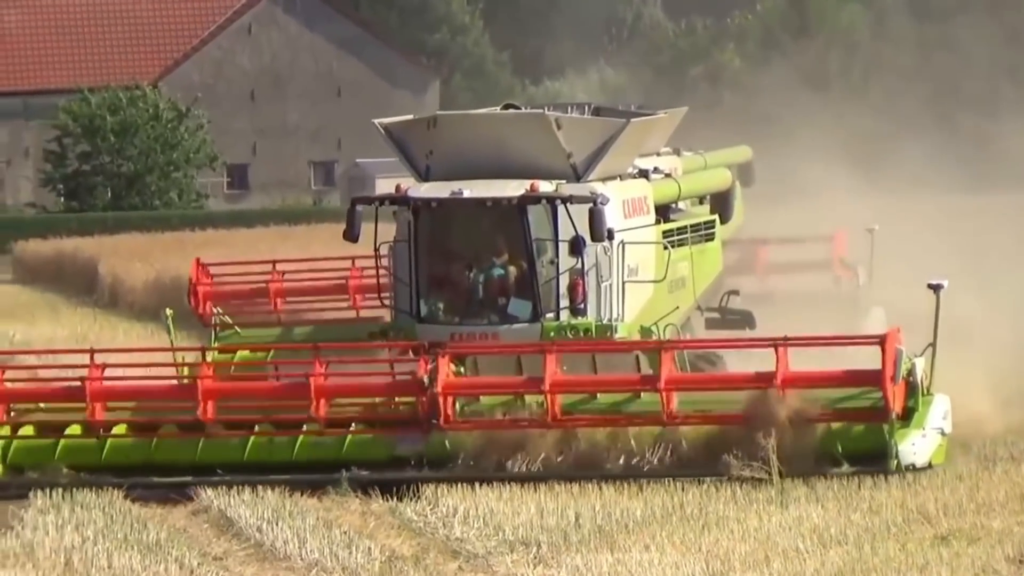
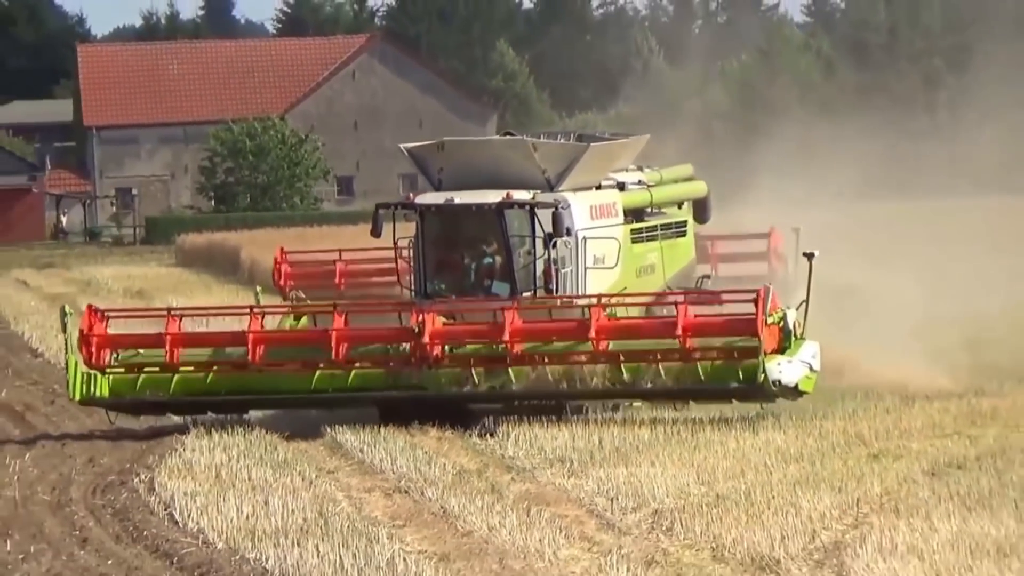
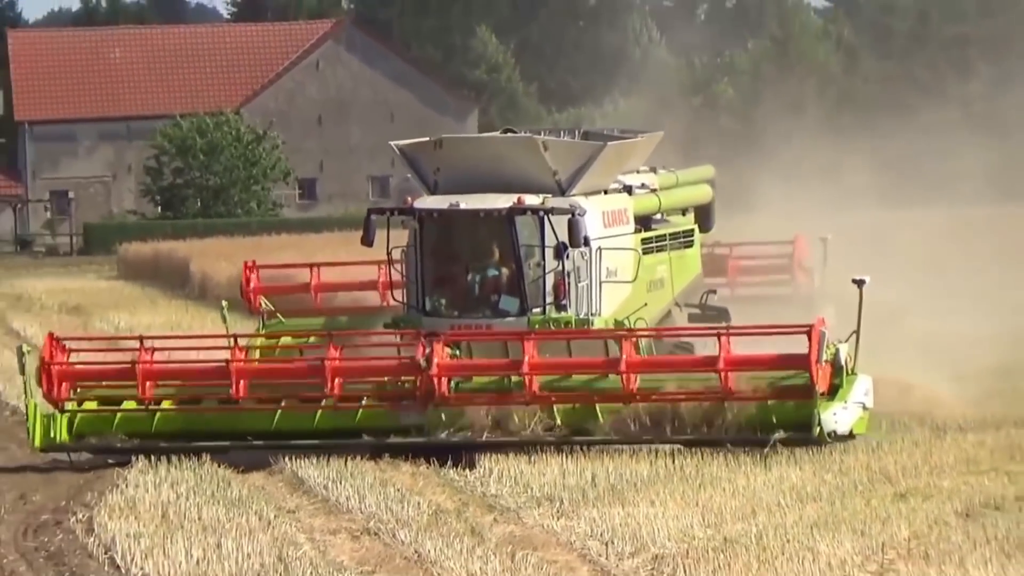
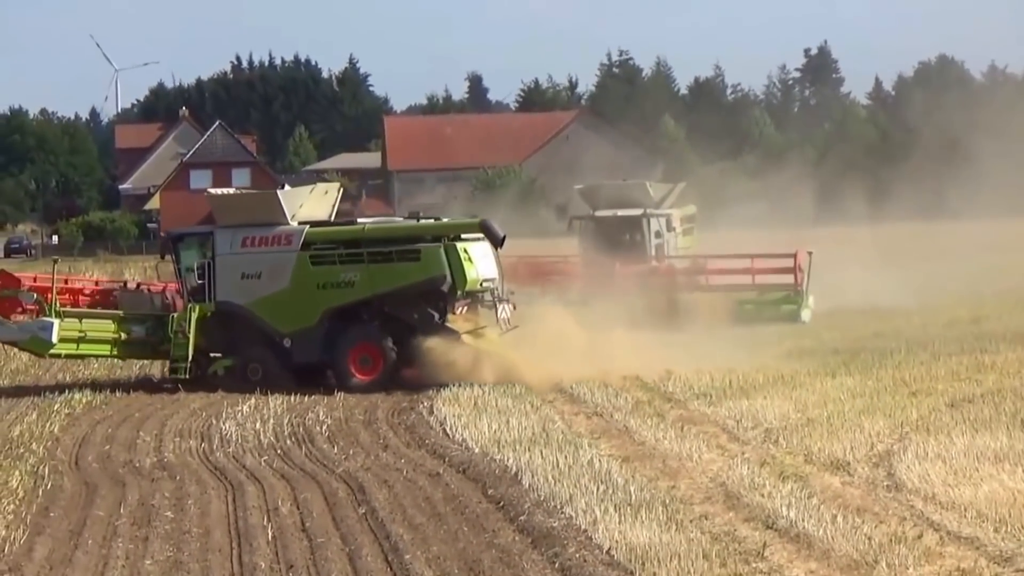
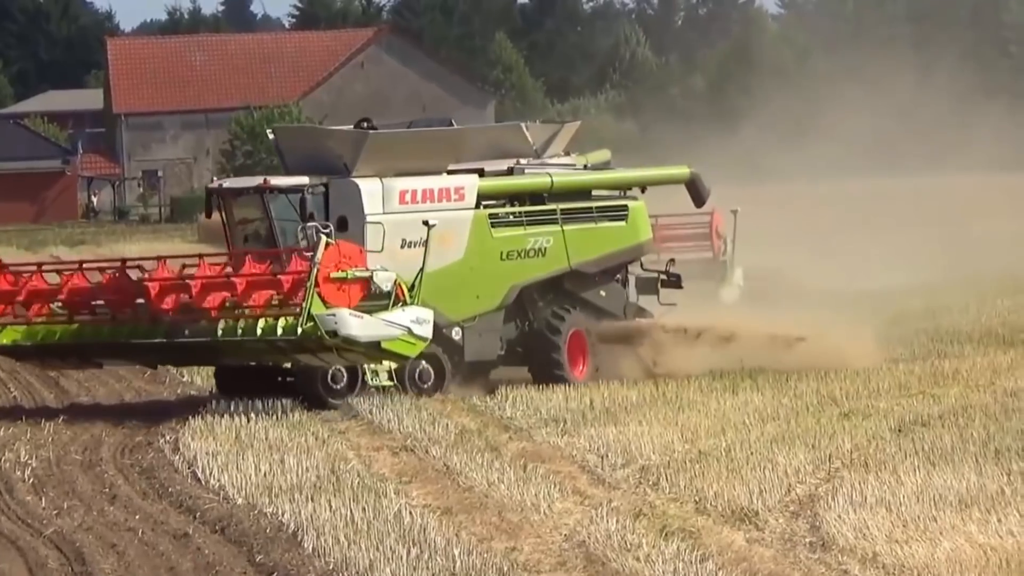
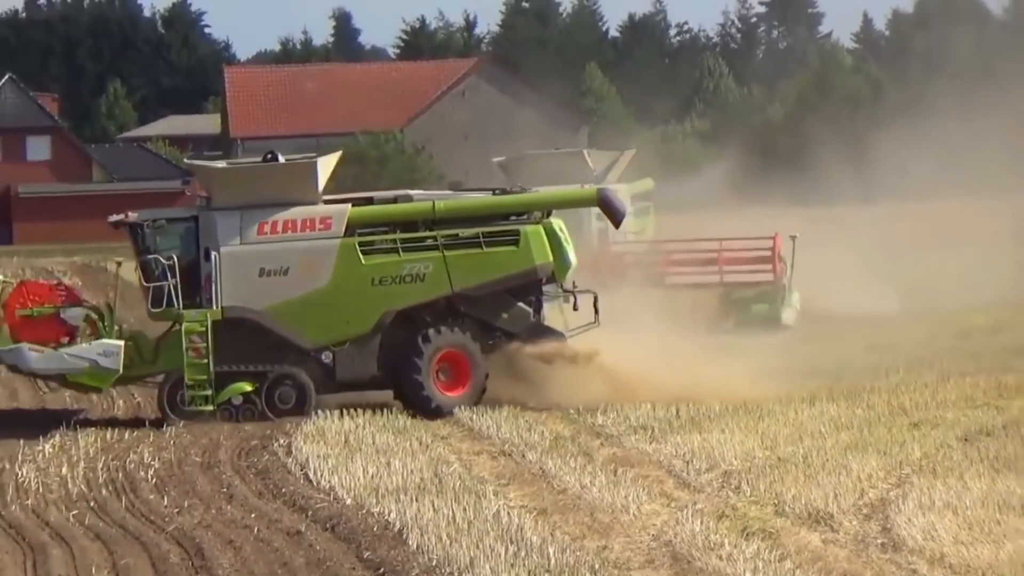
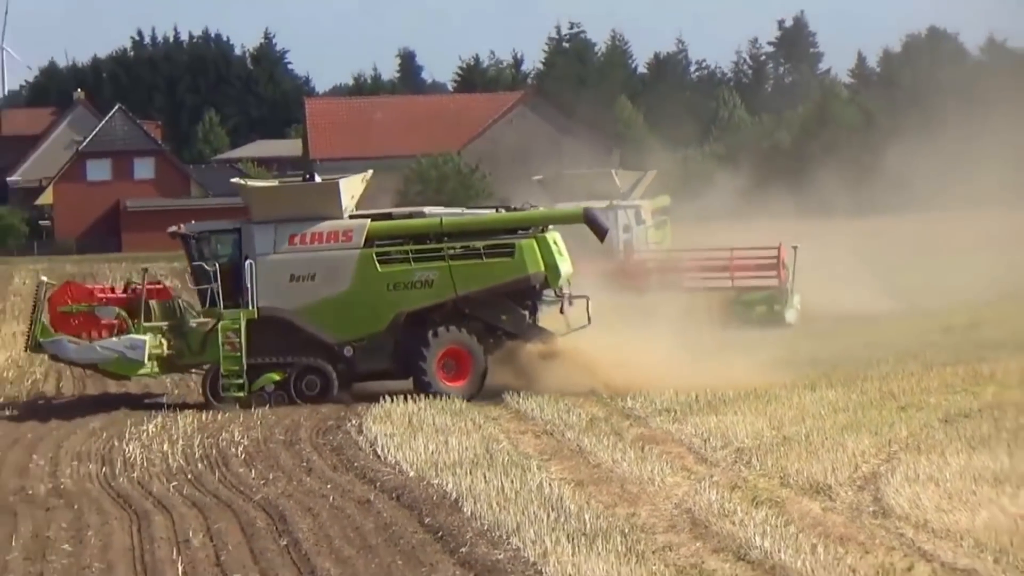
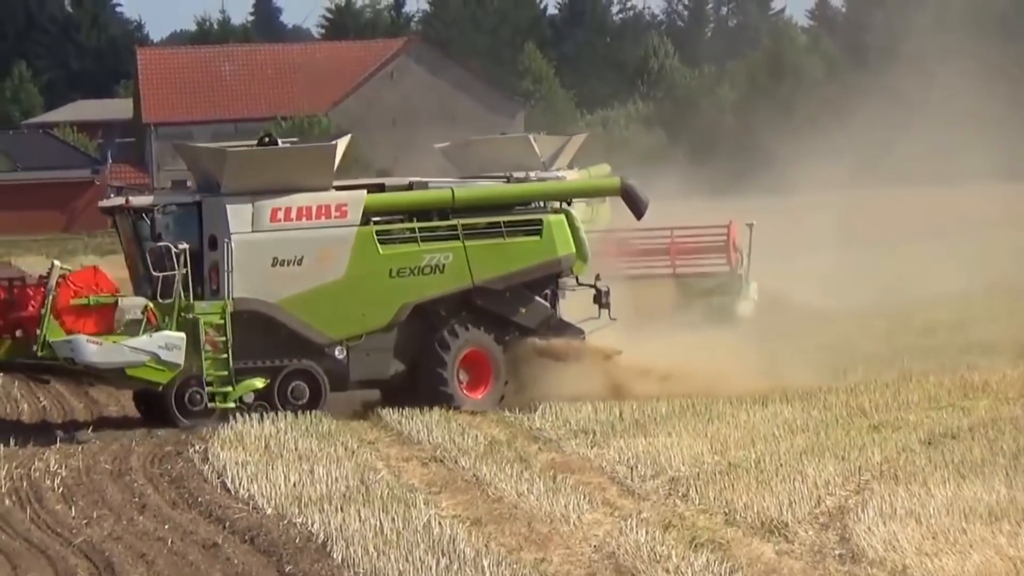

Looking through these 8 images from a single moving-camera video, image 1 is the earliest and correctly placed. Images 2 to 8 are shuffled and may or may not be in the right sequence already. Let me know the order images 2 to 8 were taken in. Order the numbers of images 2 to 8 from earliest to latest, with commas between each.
3, 2, 5, 8, 6, 7, 4
